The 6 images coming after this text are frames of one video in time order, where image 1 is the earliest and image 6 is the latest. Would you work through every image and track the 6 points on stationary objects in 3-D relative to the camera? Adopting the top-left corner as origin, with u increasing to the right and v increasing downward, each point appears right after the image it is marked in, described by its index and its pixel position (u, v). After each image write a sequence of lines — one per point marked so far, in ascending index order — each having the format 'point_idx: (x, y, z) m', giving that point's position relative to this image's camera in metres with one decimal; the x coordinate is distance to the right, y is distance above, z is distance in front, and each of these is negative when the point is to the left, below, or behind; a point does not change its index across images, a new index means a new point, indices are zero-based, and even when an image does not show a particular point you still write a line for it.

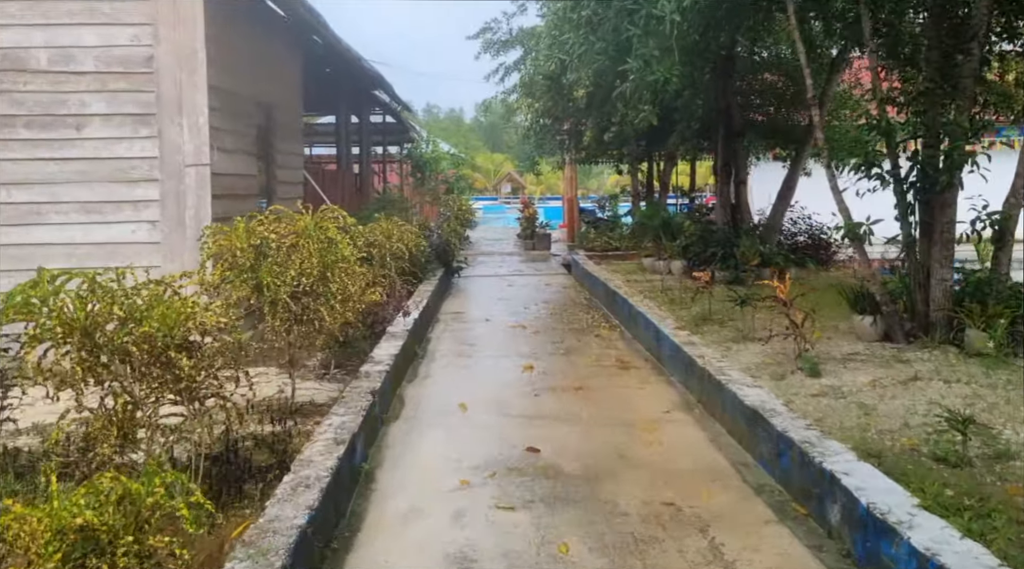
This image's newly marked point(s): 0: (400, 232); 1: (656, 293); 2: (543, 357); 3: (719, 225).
0: (-1.1, +0.5, +8.7) m
1: (+1.5, -0.1, +8.9) m
2: (+0.3, -0.6, +6.8) m
3: (+2.5, +0.7, +10.2) m
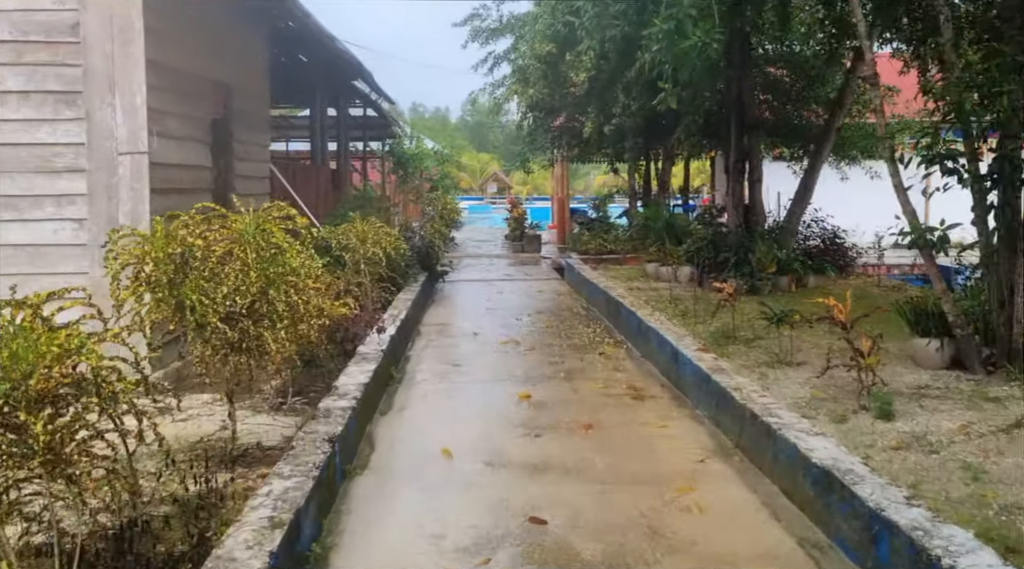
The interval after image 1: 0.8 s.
0: (-1.2, +0.4, +7.6) m
1: (+1.4, -0.2, +7.9) m
2: (+0.2, -0.7, +5.8) m
3: (+2.4, +0.6, +9.3) m
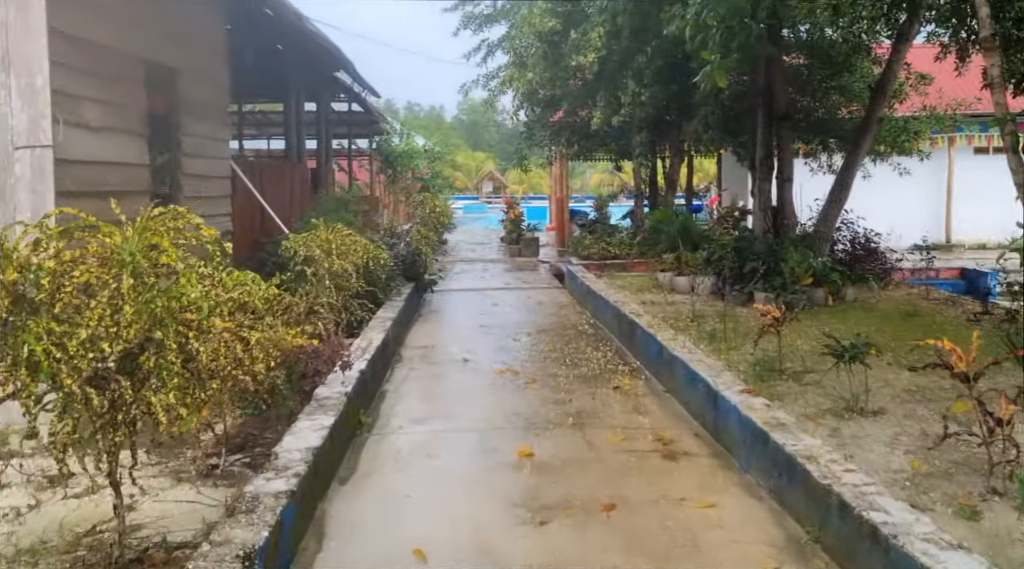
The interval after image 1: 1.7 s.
0: (-1.2, +0.3, +6.5) m
1: (+1.4, -0.3, +6.7) m
2: (+0.2, -0.8, +4.6) m
3: (+2.3, +0.5, +8.1) m
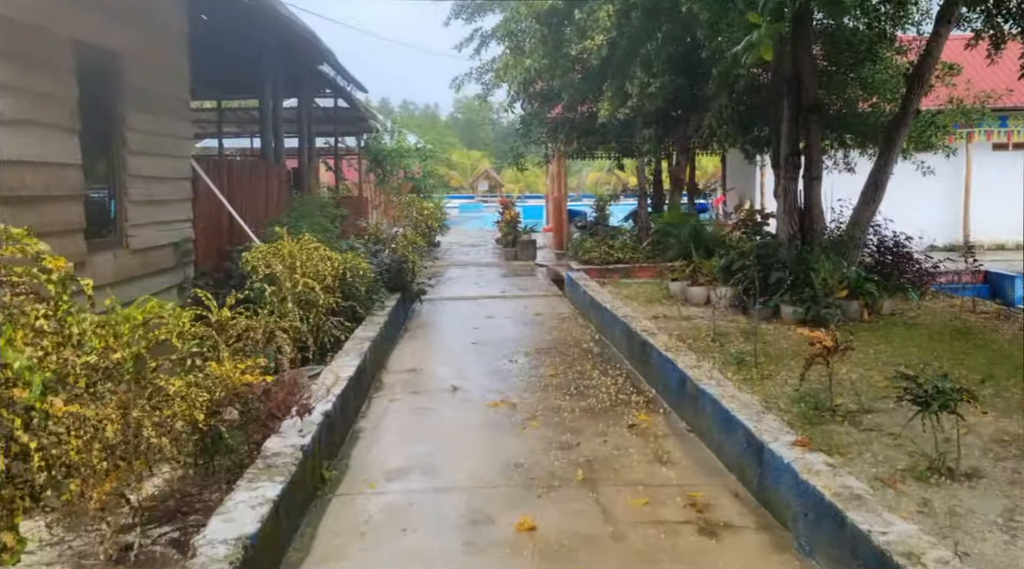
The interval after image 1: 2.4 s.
0: (-1.3, +0.2, +5.6) m
1: (+1.4, -0.4, +5.9) m
2: (+0.2, -0.9, +3.8) m
3: (+2.3, +0.4, +7.3) m
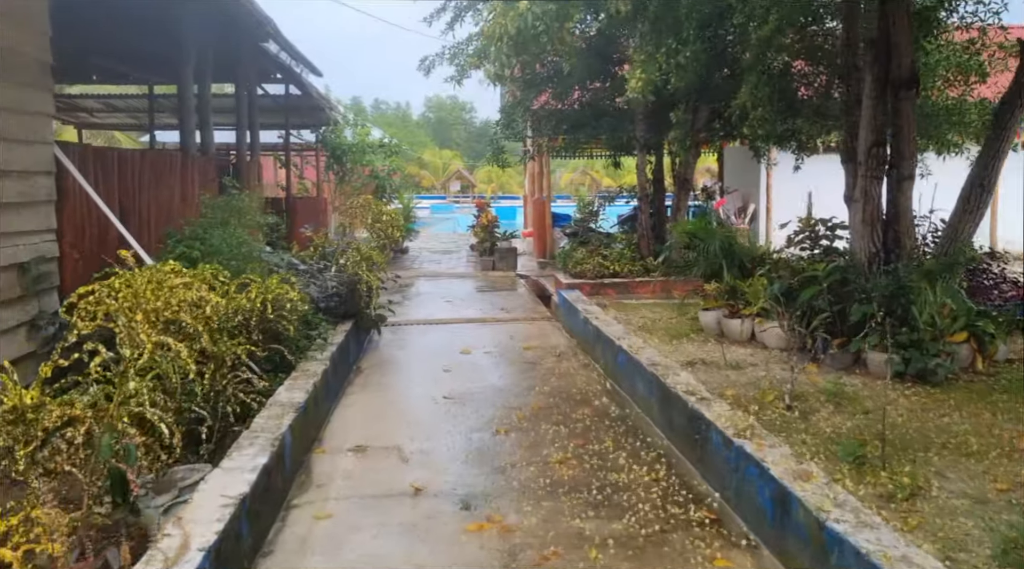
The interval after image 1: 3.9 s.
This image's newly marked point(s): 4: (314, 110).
0: (-1.3, 0.0, +3.7) m
1: (+1.3, -0.7, +4.0) m
2: (+0.2, -1.1, +1.9) m
3: (+2.2, +0.1, +5.4) m
4: (-3.4, +2.9, +14.4) m
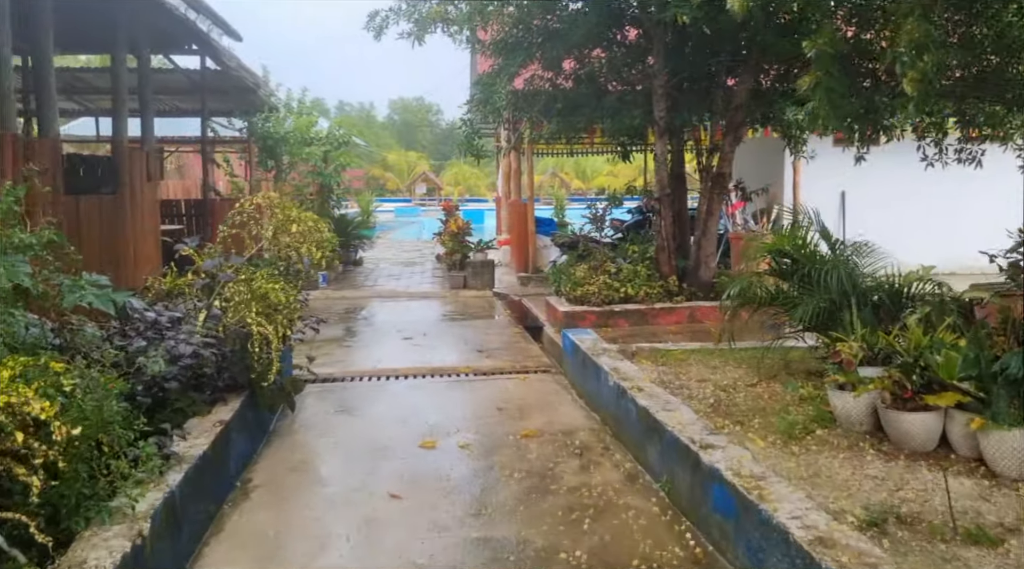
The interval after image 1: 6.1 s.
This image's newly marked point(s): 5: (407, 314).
0: (-1.2, -0.3, +0.8) m
1: (+1.4, -0.9, +1.3) m
2: (+0.4, -1.4, -0.9) m
3: (+2.2, -0.1, +2.7) m
4: (-3.7, +2.6, +11.5) m
5: (-1.2, -0.3, +9.6) m
